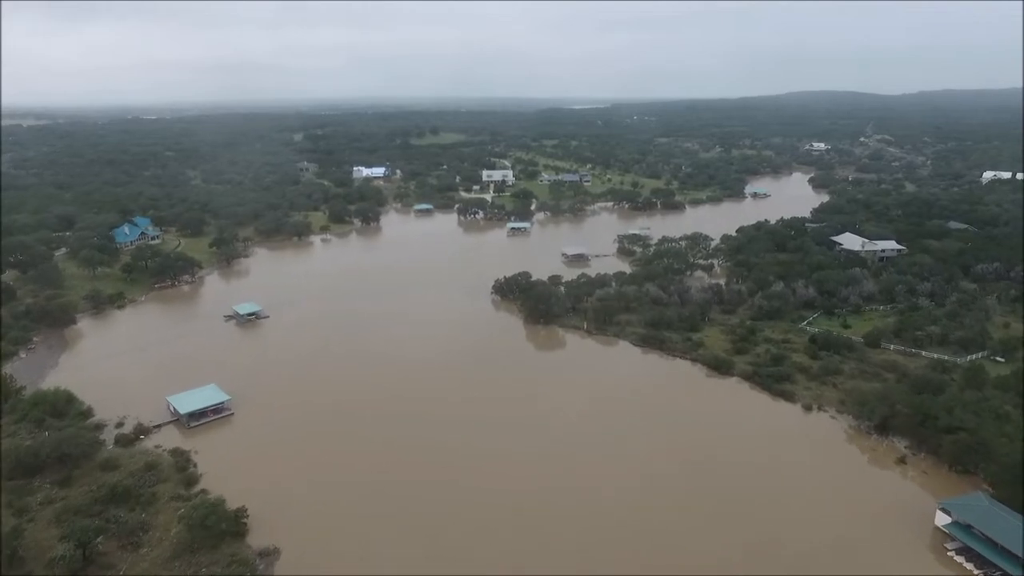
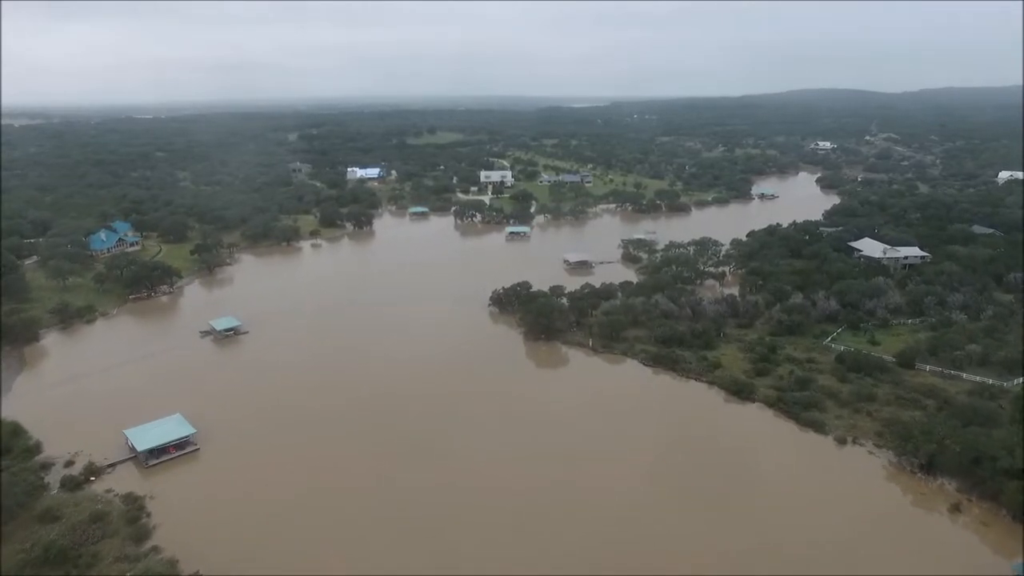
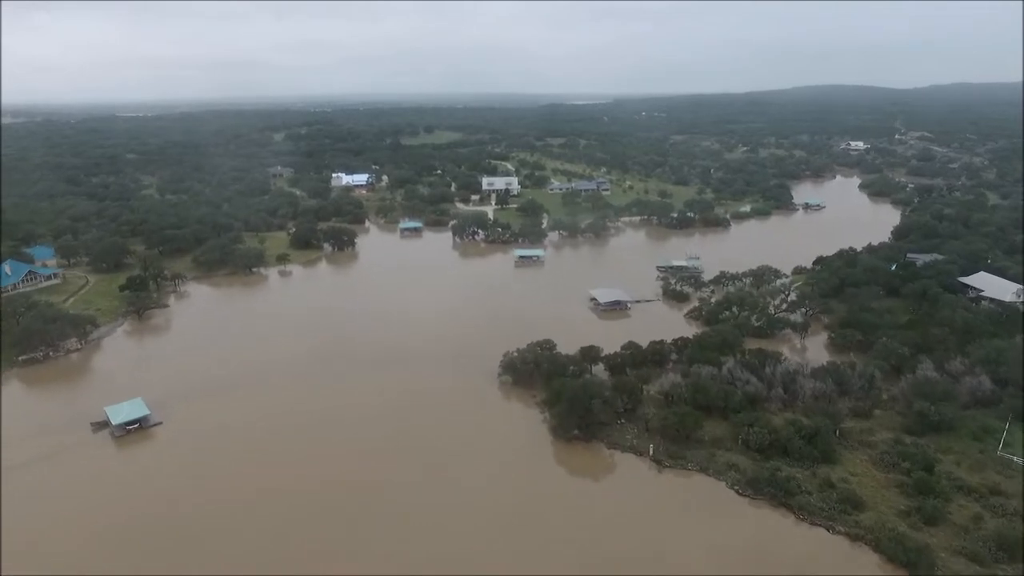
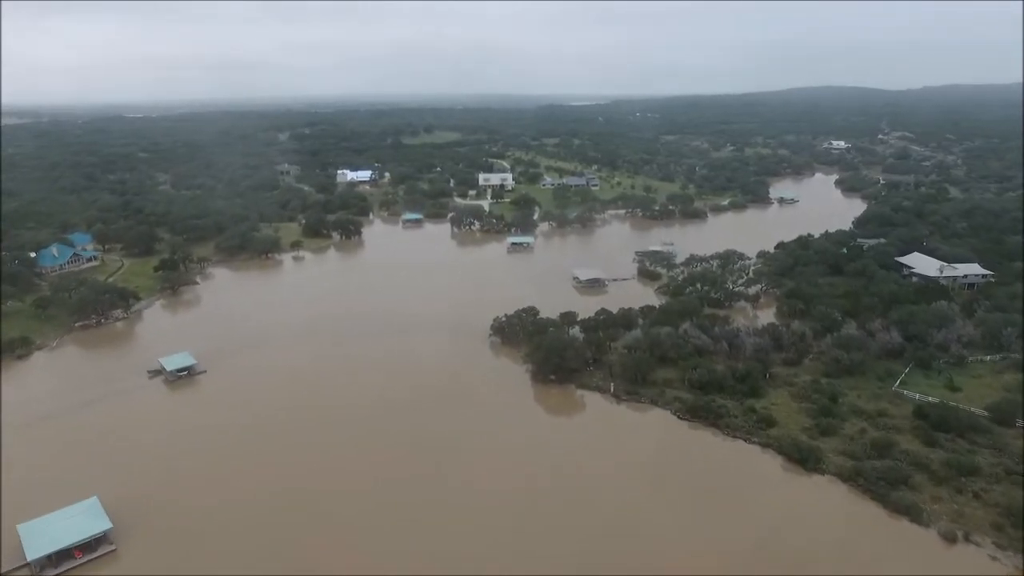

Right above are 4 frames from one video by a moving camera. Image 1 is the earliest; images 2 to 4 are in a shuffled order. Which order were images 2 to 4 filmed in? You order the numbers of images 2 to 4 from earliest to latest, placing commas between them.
2, 4, 3
